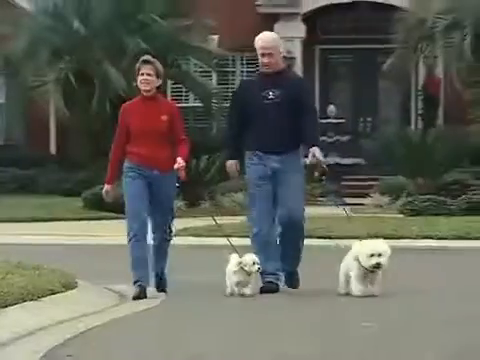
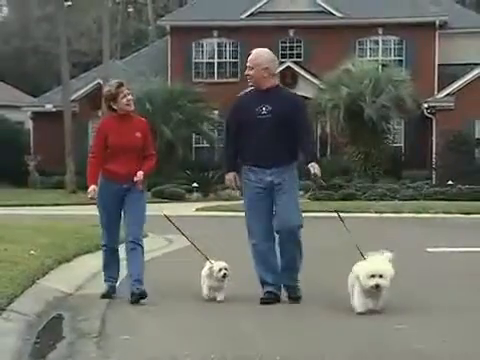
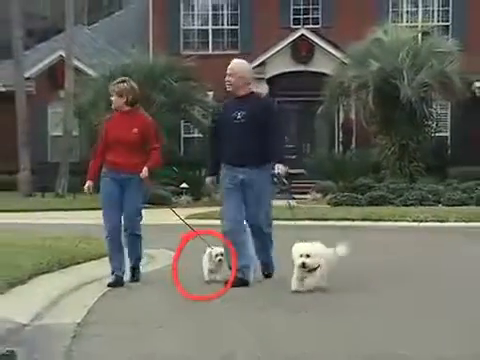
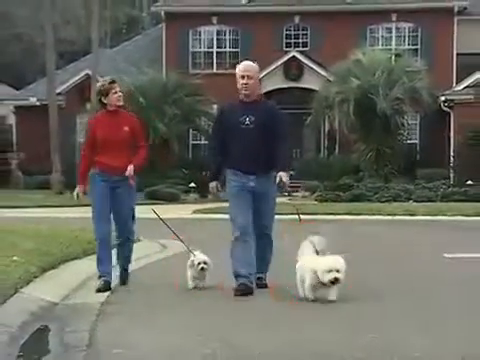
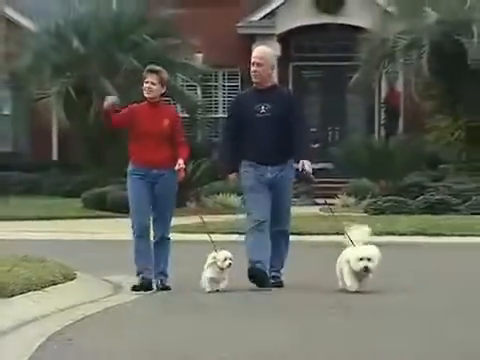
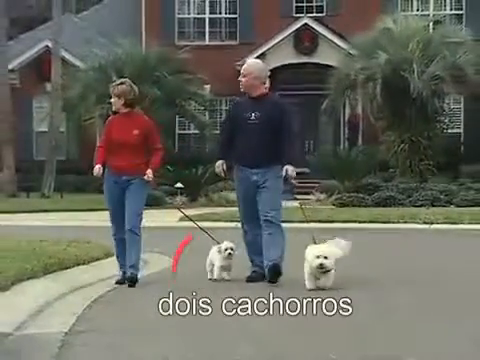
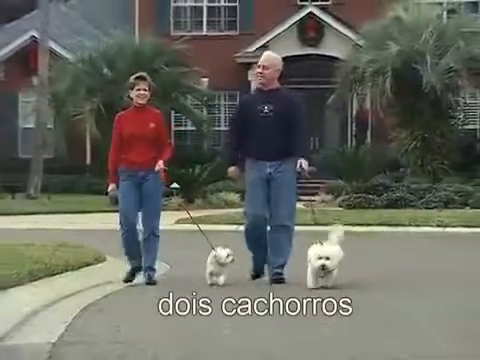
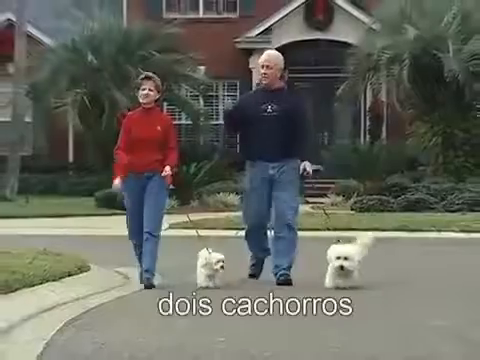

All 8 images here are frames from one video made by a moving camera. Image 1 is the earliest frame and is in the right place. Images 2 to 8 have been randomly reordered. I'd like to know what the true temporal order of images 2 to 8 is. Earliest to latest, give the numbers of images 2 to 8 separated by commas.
5, 8, 7, 6, 3, 4, 2
